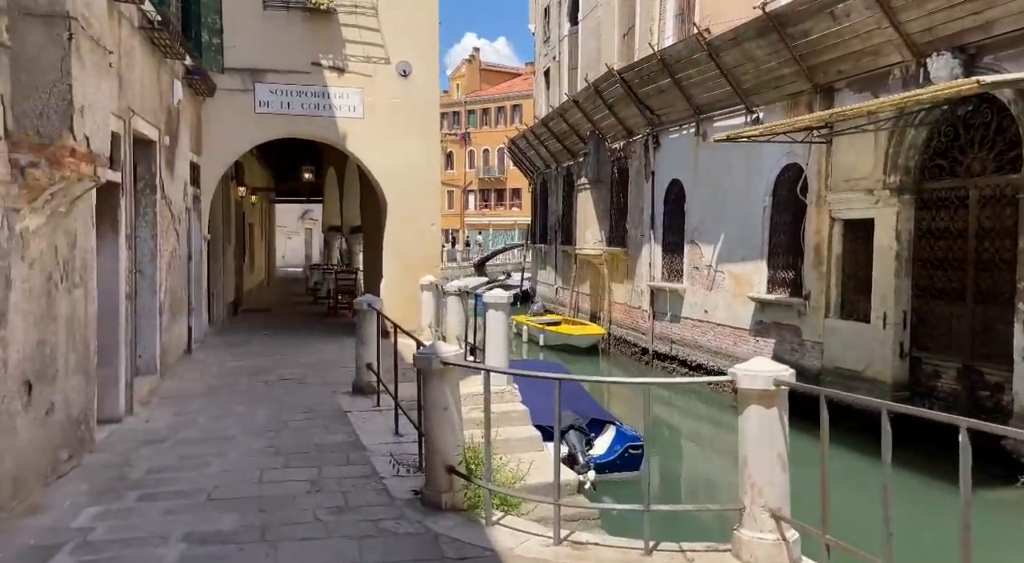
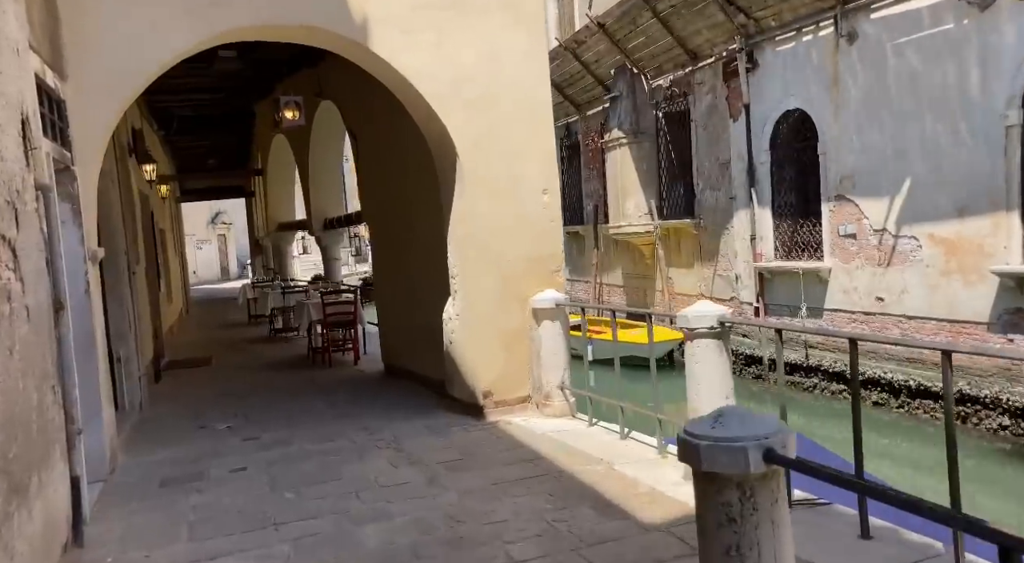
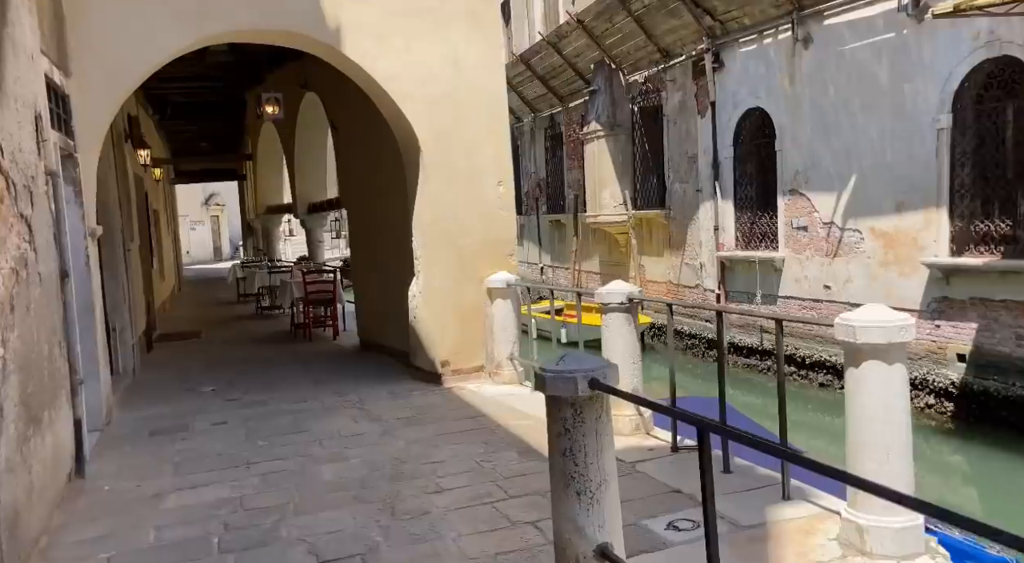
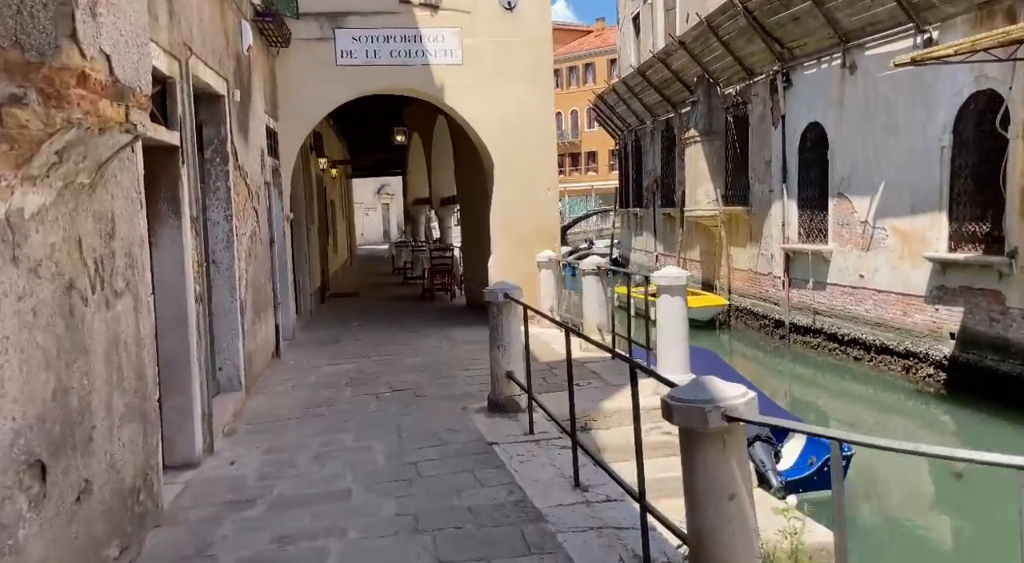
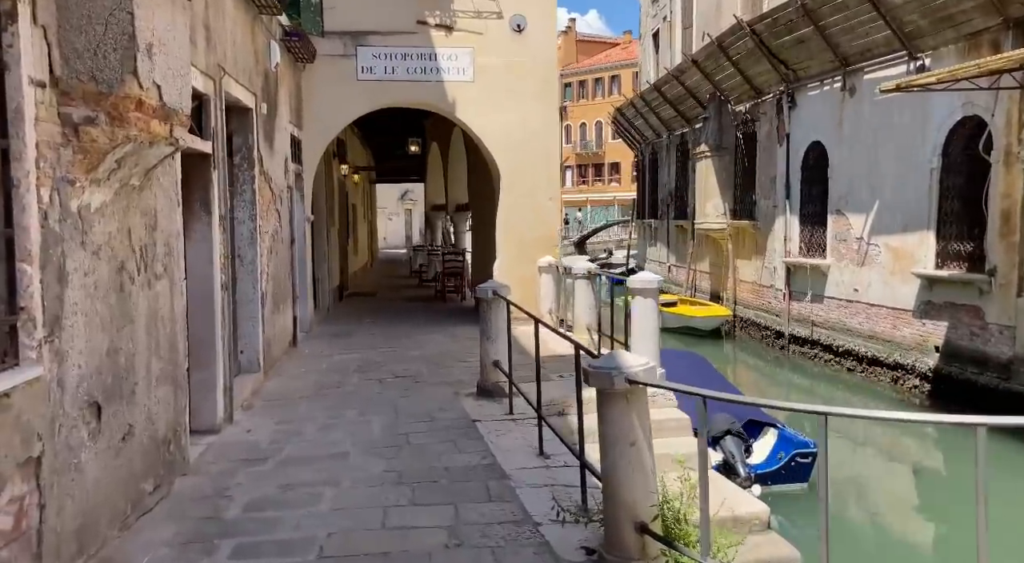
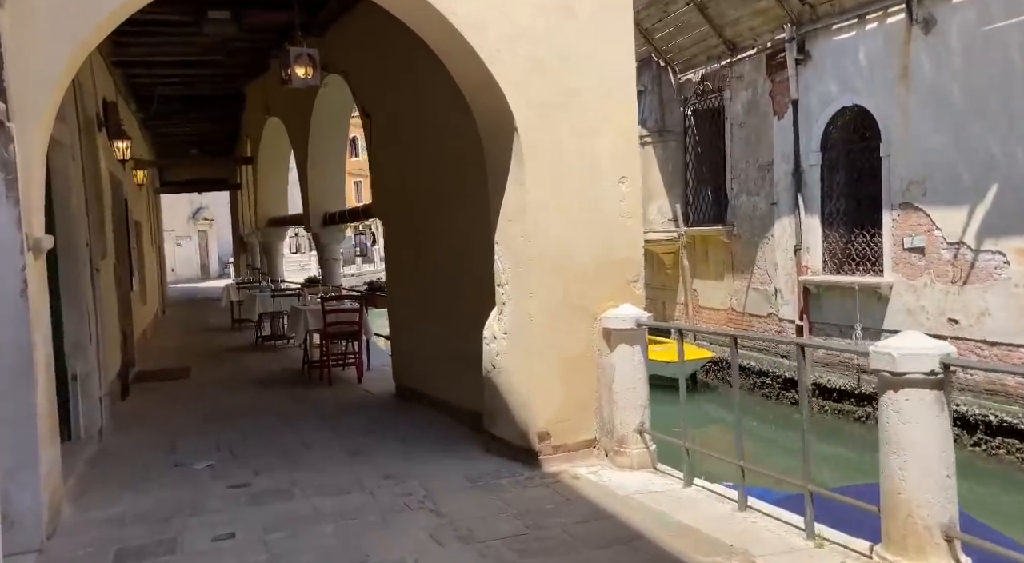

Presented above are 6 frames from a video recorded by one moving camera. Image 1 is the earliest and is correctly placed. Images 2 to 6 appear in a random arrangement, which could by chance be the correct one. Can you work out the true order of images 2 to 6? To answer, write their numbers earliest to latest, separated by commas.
5, 4, 3, 2, 6
